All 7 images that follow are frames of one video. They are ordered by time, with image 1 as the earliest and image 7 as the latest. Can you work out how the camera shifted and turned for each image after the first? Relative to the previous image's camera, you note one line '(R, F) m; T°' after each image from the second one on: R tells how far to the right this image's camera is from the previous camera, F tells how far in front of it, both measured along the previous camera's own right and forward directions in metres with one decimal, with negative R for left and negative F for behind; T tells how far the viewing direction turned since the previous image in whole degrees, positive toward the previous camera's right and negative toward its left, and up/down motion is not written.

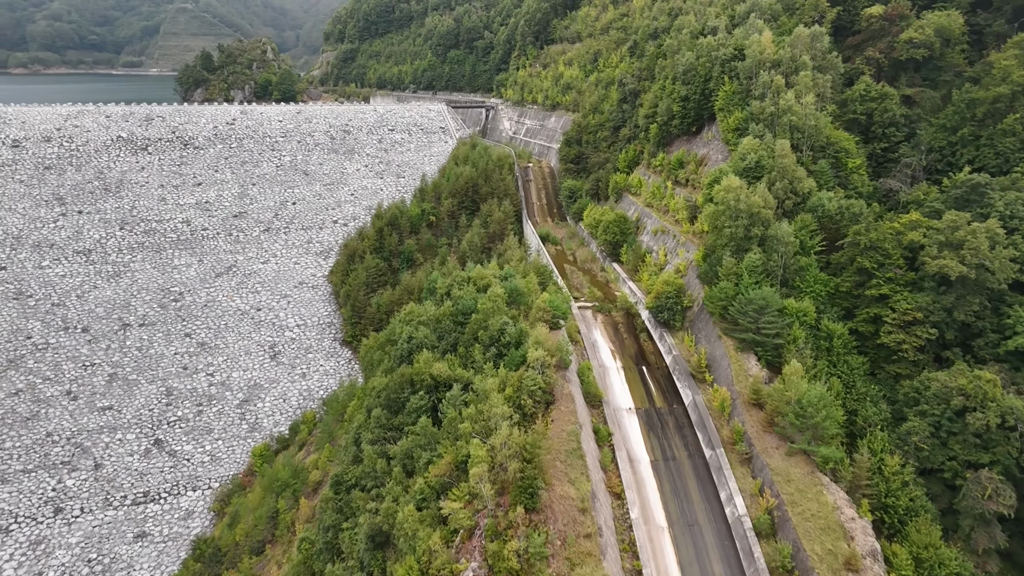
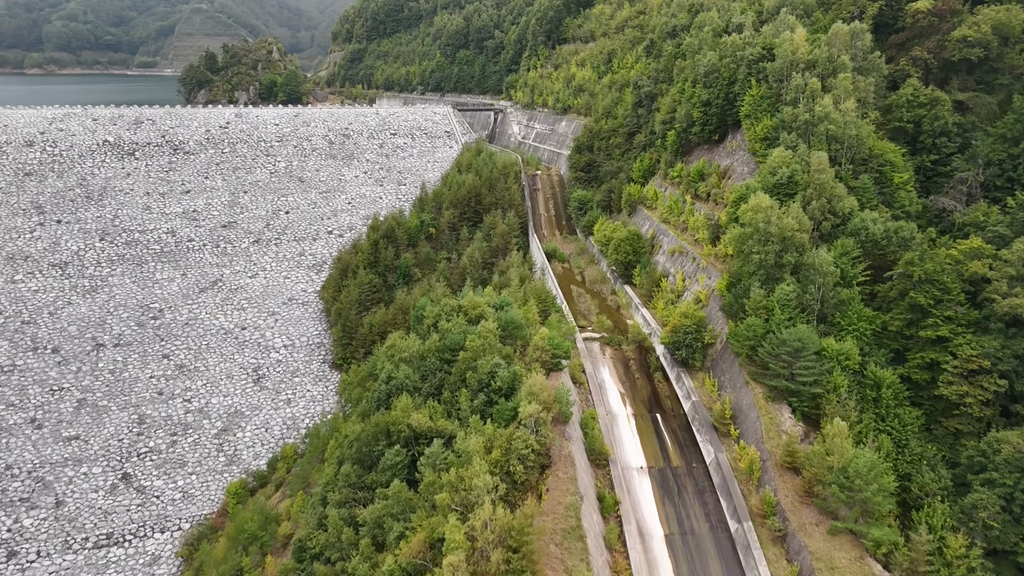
(+0.5, +2.6) m; -1°
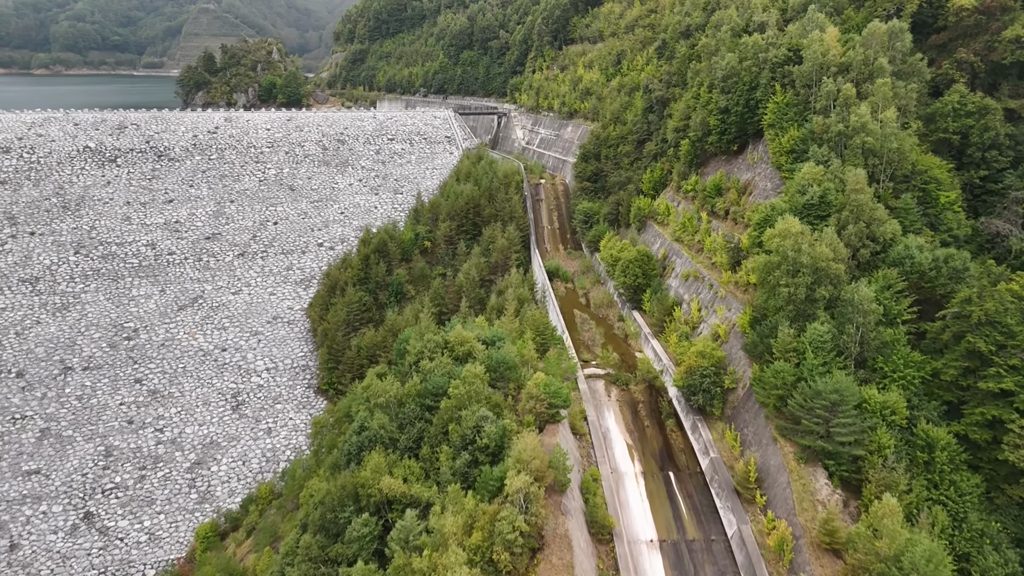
(+0.4, +2.3) m; -1°
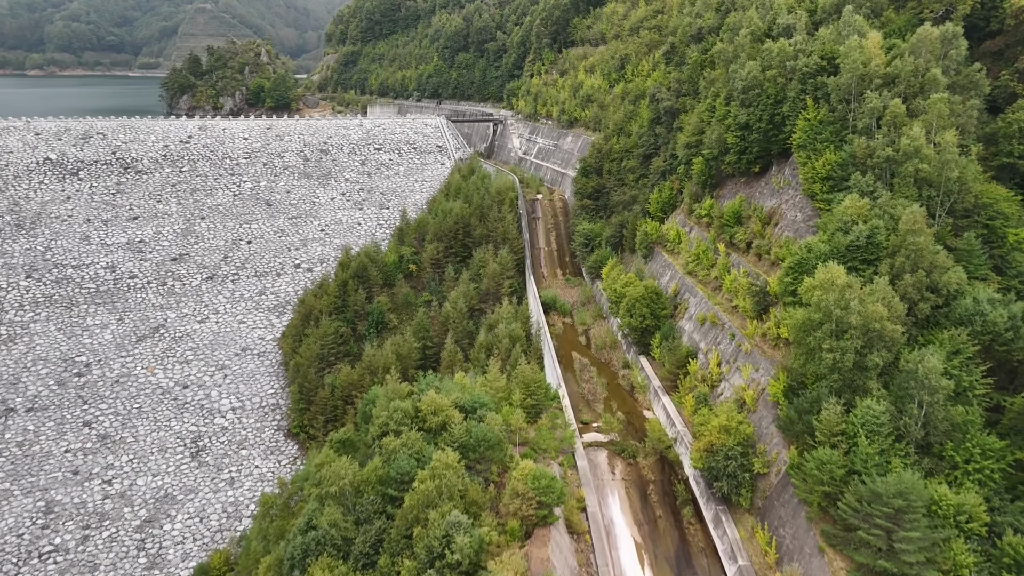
(+0.3, +2.9) m; 0°
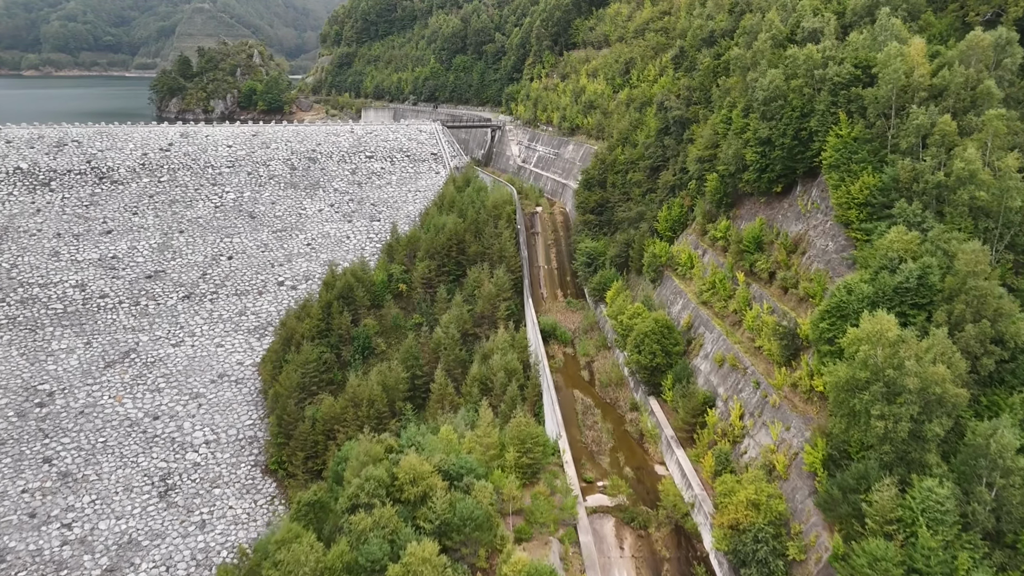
(+0.1, +2.0) m; 0°
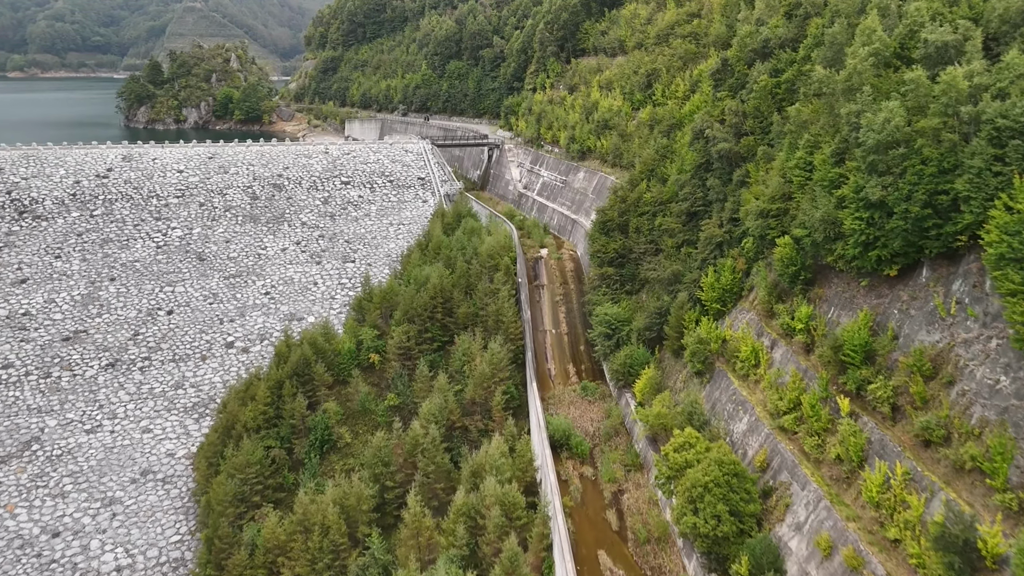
(0.0, +5.4) m; 0°
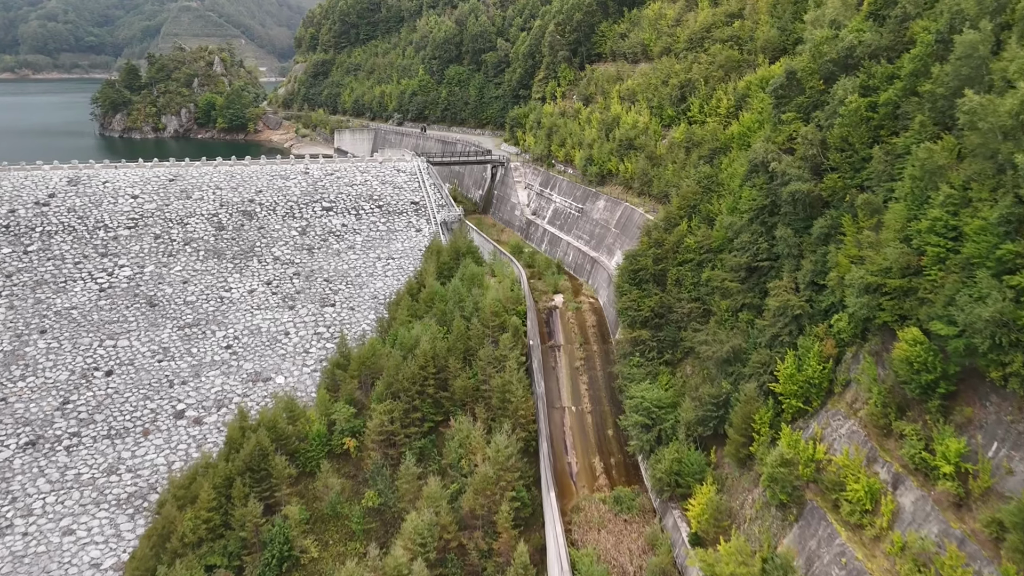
(-0.2, +4.3) m; 0°
